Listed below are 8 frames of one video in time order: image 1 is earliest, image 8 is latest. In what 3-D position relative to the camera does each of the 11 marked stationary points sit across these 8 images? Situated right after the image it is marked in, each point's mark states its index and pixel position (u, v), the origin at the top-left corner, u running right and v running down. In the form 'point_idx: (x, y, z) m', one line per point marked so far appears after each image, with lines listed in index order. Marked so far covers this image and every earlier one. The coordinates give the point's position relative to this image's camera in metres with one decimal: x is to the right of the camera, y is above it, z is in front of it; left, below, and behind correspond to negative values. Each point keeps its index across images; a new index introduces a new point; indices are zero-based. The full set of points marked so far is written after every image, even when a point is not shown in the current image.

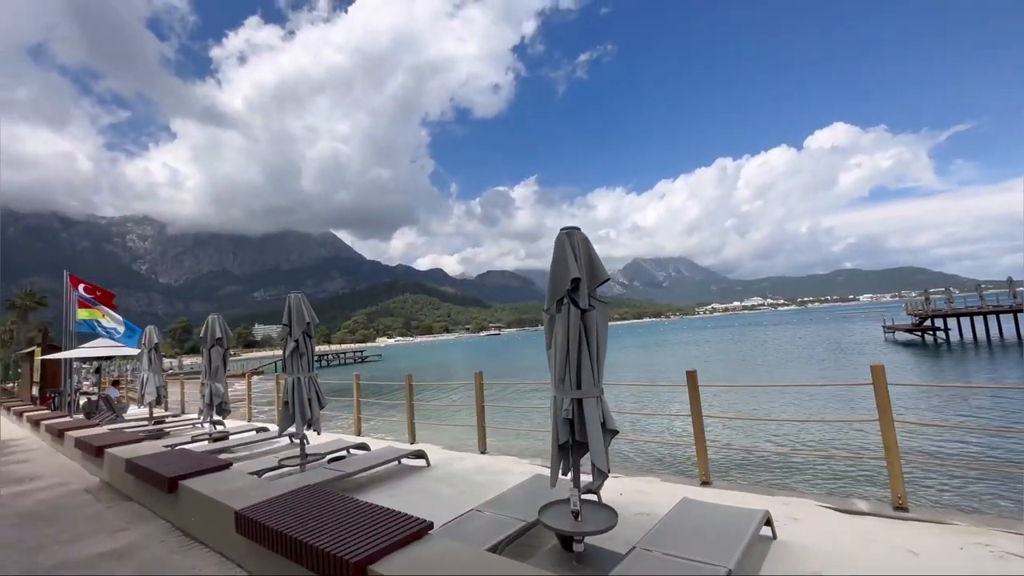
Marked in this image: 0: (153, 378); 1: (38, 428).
0: (-8.1, -2.0, +10.1) m
1: (-10.5, -3.1, +9.9) m
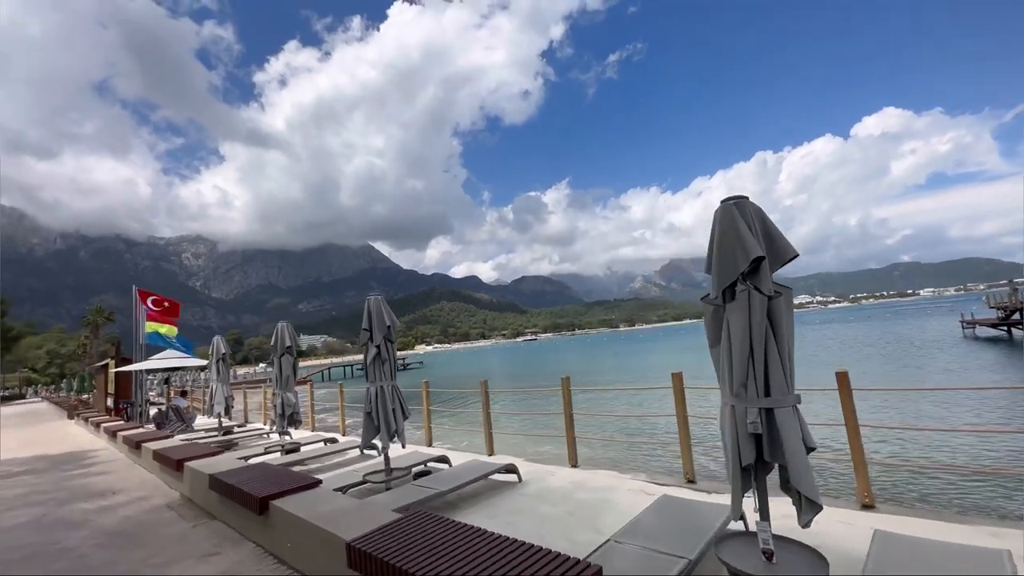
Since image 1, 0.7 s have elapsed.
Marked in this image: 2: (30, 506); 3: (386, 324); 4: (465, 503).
0: (-6.5, -2.3, +10.1) m
1: (-8.9, -3.4, +10.1) m
2: (-6.7, -3.0, +6.2) m
3: (-1.5, -0.4, +5.2) m
4: (-0.5, -2.3, +4.9) m
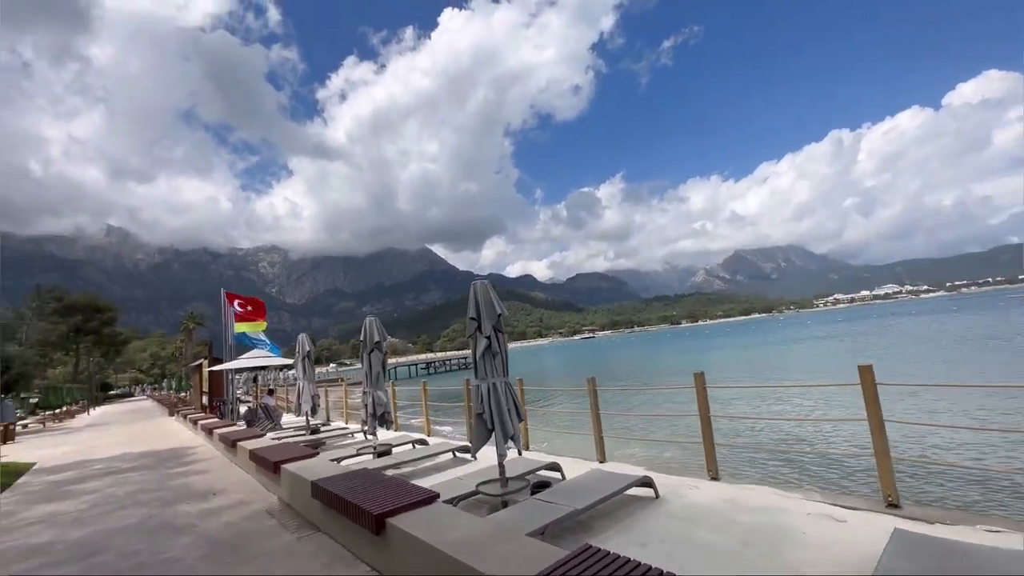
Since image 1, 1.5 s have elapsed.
0: (-4.5, -2.2, +10.0) m
1: (-6.9, -3.4, +10.3) m
2: (-5.1, -3.0, +6.1) m
3: (-0.2, -0.2, +4.5) m
4: (+0.8, -2.1, +4.1) m
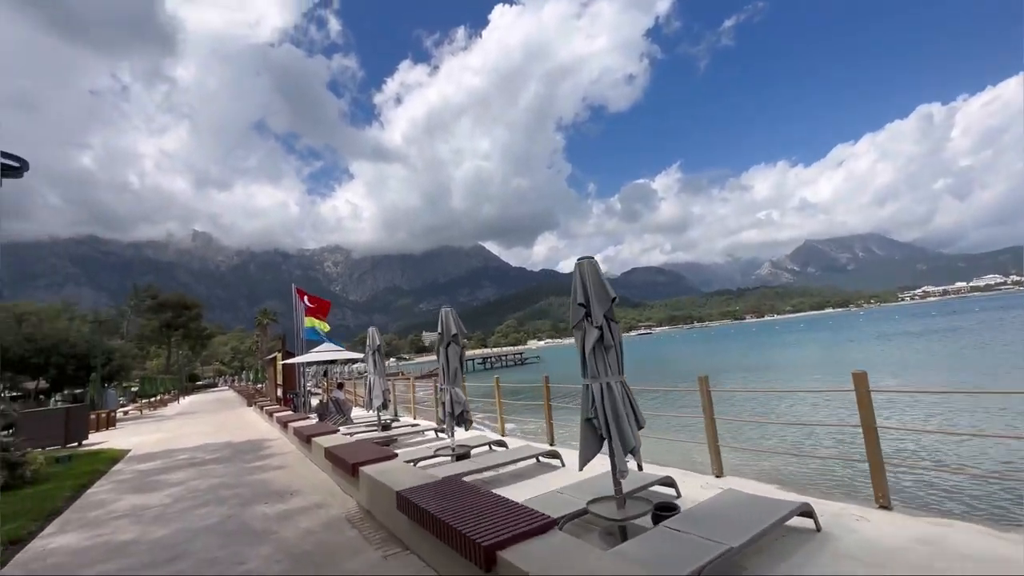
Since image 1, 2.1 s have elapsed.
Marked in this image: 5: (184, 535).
0: (-2.9, -2.0, +9.7) m
1: (-5.2, -3.3, +10.2) m
2: (-3.9, -2.8, +6.0) m
3: (+0.8, -0.1, +3.7) m
4: (+1.7, -2.0, +3.2) m
5: (-3.6, -2.7, +4.9) m
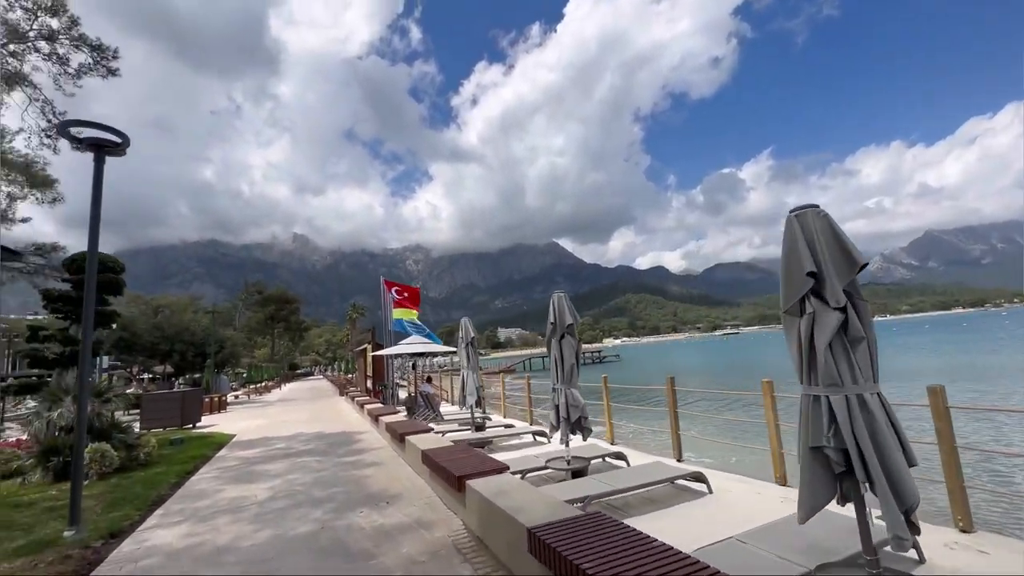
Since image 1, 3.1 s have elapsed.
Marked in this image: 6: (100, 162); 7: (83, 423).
0: (-0.8, -1.8, +8.9) m
1: (-2.9, -3.0, +9.8) m
2: (-2.4, -2.6, +5.4) m
3: (+1.9, +0.1, +2.4) m
4: (+2.7, -1.8, +1.8) m
5: (-2.2, -2.4, +4.3) m
6: (-4.9, +1.5, +5.3) m
7: (-4.6, -1.4, +4.8) m
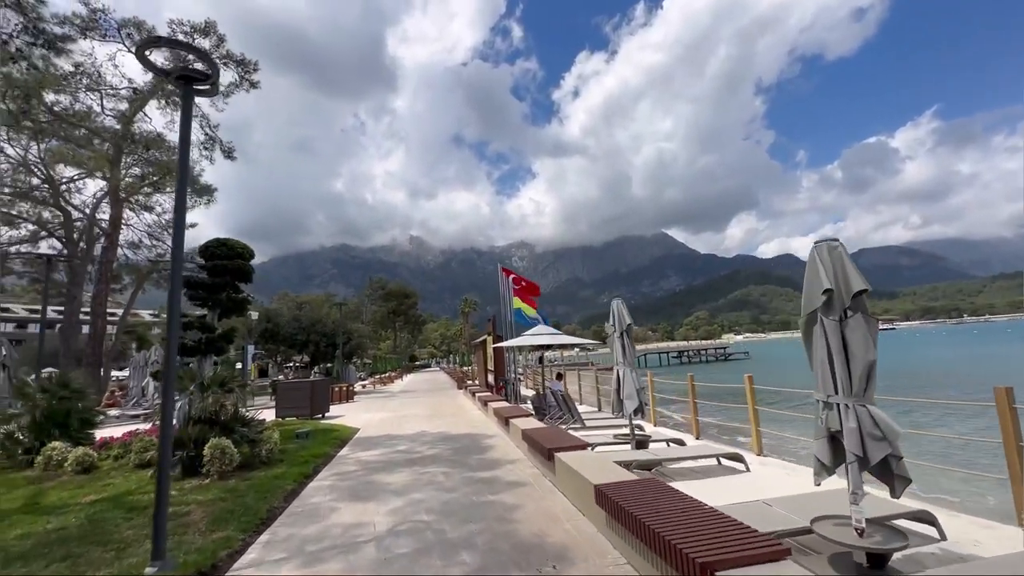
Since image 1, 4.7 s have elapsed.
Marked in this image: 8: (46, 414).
0: (+1.8, -1.4, +6.9) m
1: (-0.1, -2.6, +8.3) m
2: (-0.6, -2.3, +3.8) m
3: (+2.8, +0.5, -0.1) m
4: (+3.5, -1.4, -0.9) m
5: (-0.7, -2.1, +2.7) m
6: (-3.1, +1.8, +4.3) m
7: (-2.8, -1.1, +3.7) m
8: (-8.9, -2.4, +8.6) m
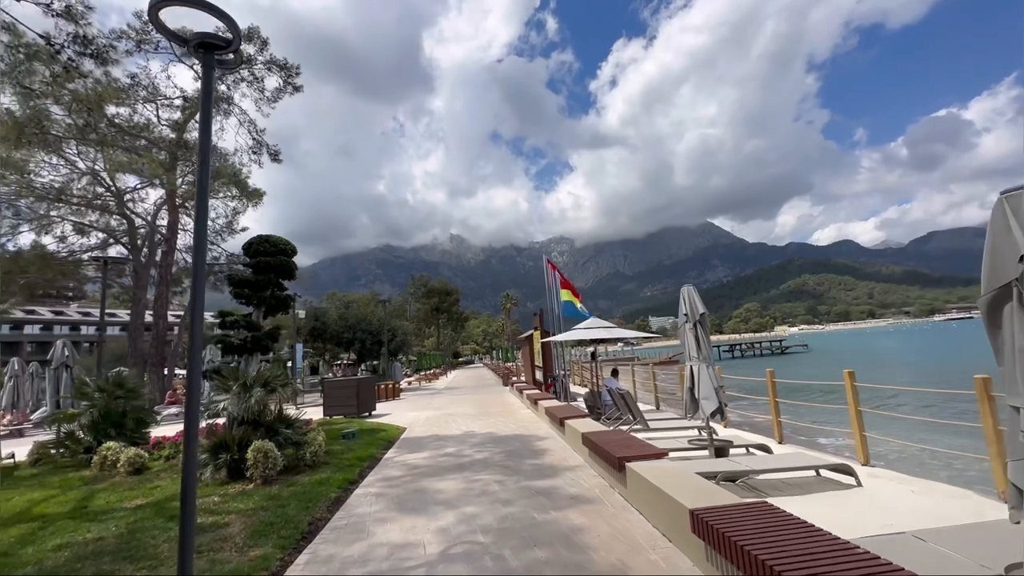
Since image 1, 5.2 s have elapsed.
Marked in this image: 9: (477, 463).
0: (+2.6, -1.1, +6.0) m
1: (+0.9, -2.4, +7.6) m
2: (0.0, -2.1, +3.2) m
3: (+3.0, +0.7, -1.1) m
4: (+3.6, -1.2, -1.9) m
5: (-0.2, -2.0, +2.0) m
6: (-2.6, +1.9, +3.8) m
7: (-2.3, -1.0, +3.2) m
8: (-7.9, -2.4, +8.7) m
9: (-0.6, -2.7, +6.8) m
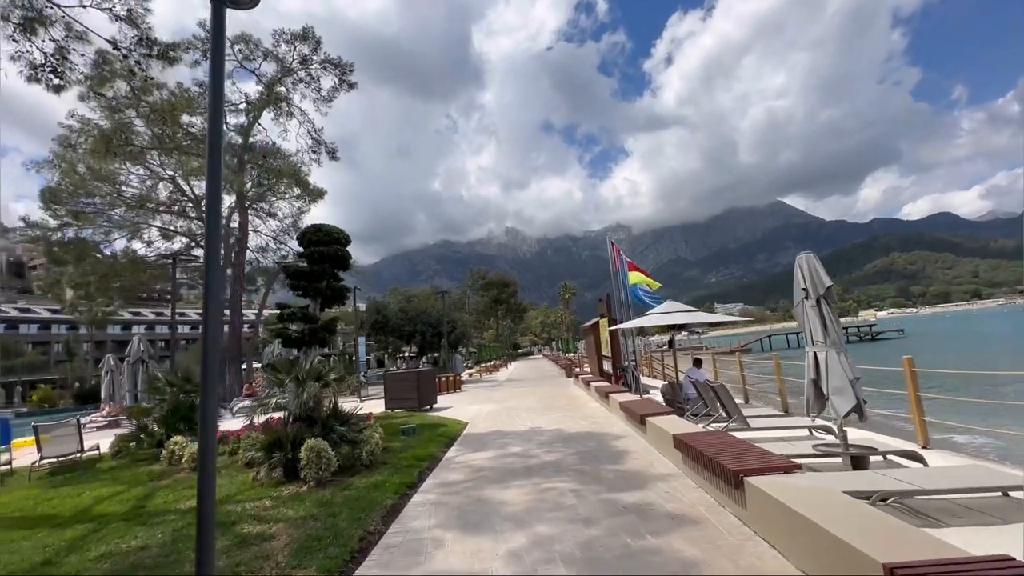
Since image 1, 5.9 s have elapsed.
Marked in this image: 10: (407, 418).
0: (+3.4, -0.8, +4.7) m
1: (+2.0, -2.1, +6.5) m
2: (+0.5, -1.9, +2.3) m
3: (+2.8, +0.9, -2.3) m
4: (+3.4, -1.0, -3.2) m
5: (+0.1, -1.8, +1.2) m
6: (-2.1, +2.0, +3.2) m
7: (-1.8, -0.9, +2.6) m
8: (-6.6, -2.3, +8.7) m
9: (+0.5, -2.4, +6.0) m
10: (-2.4, -3.0, +10.4) m
